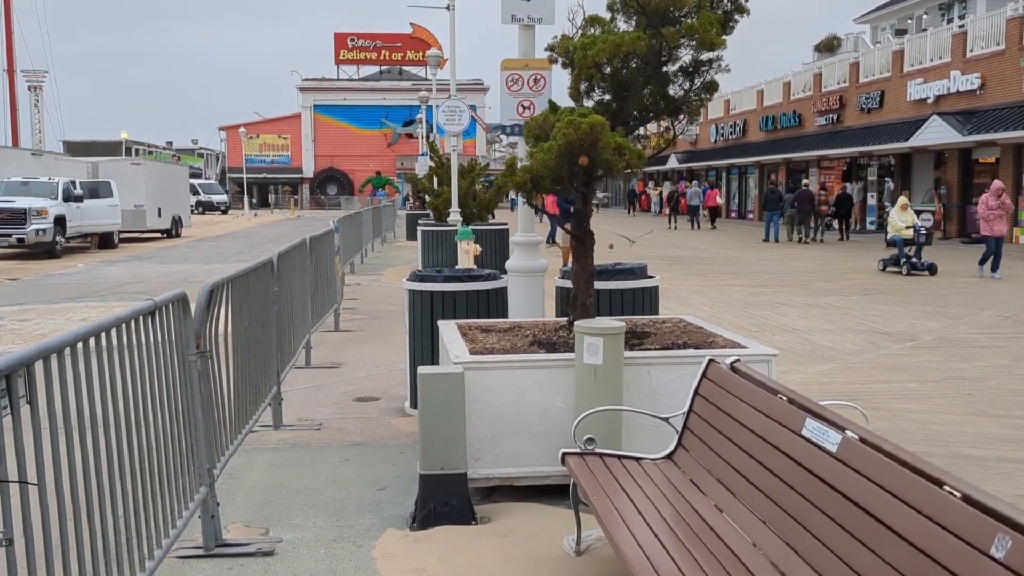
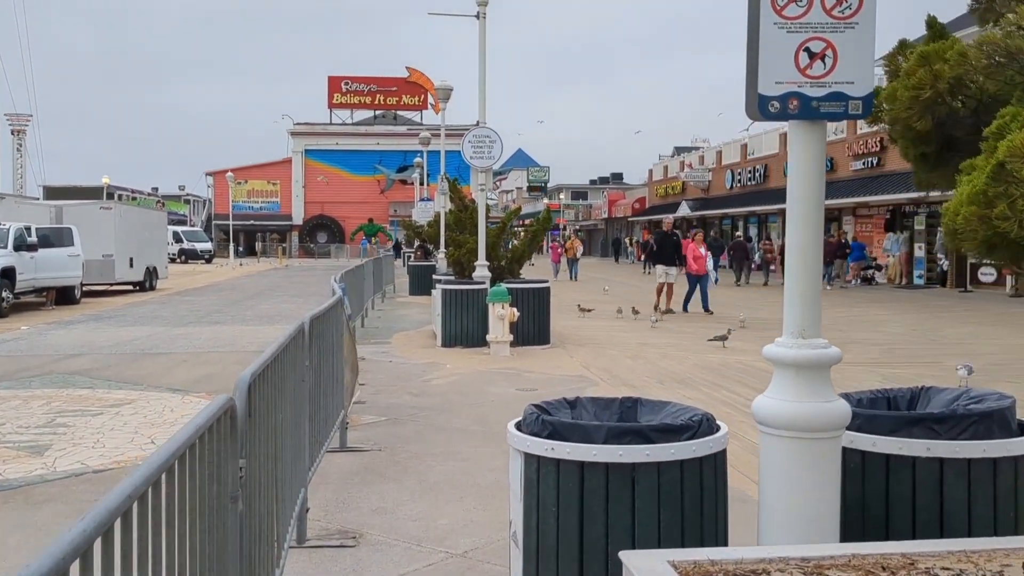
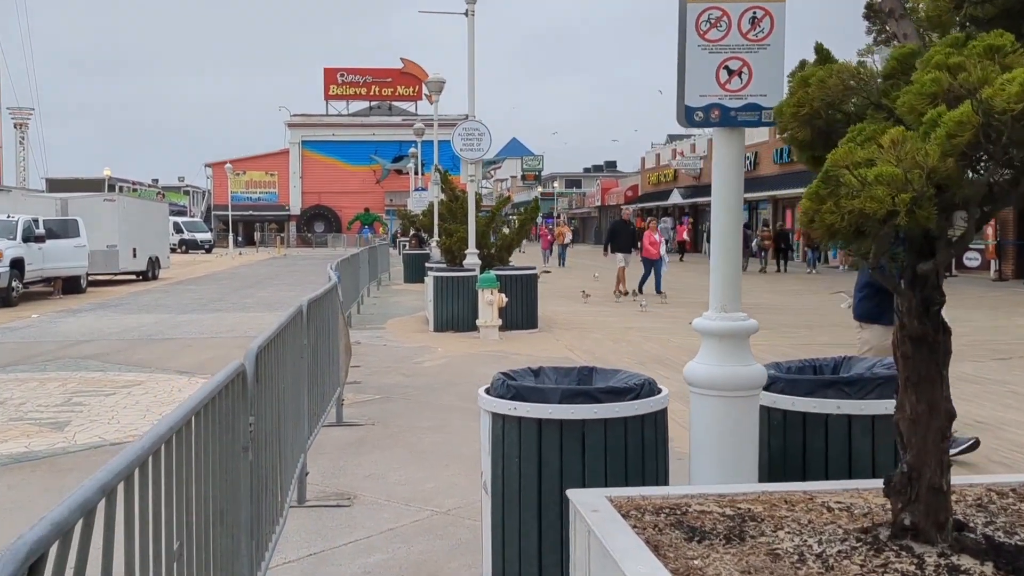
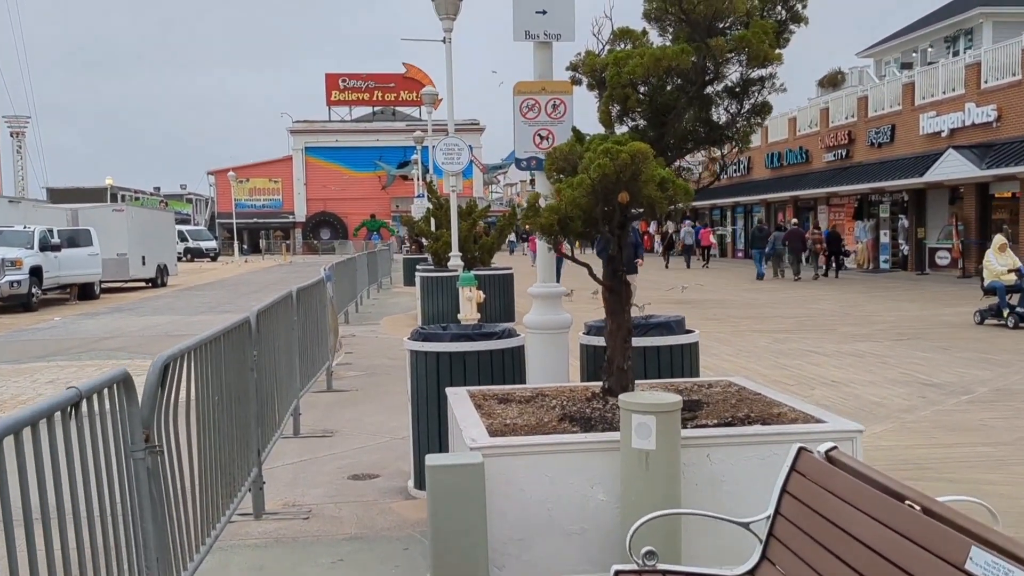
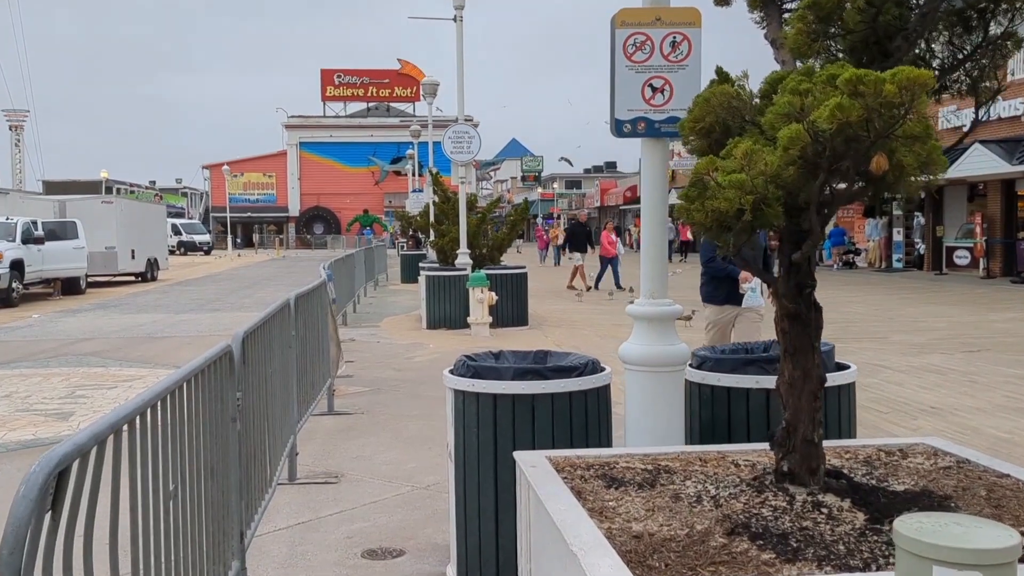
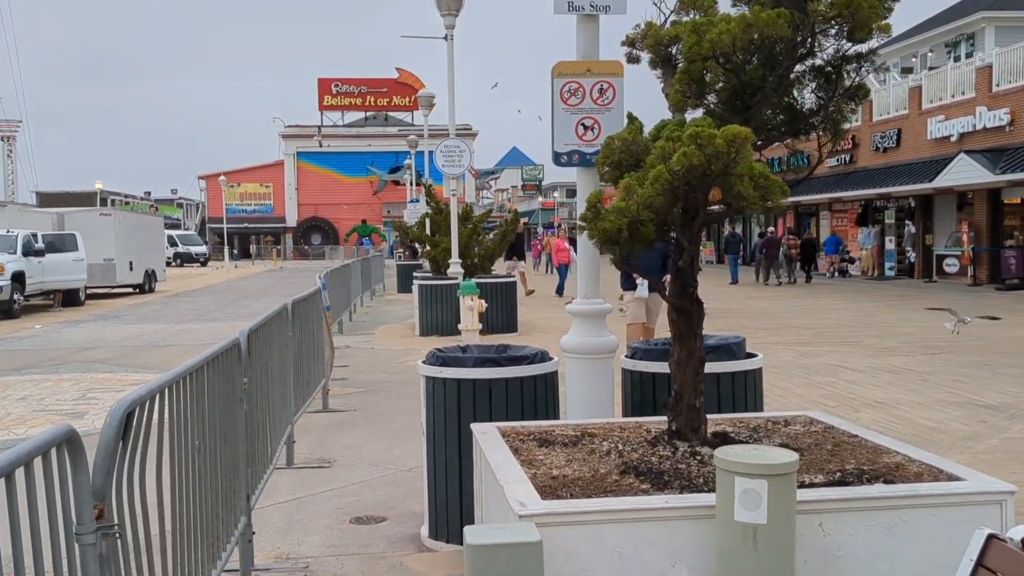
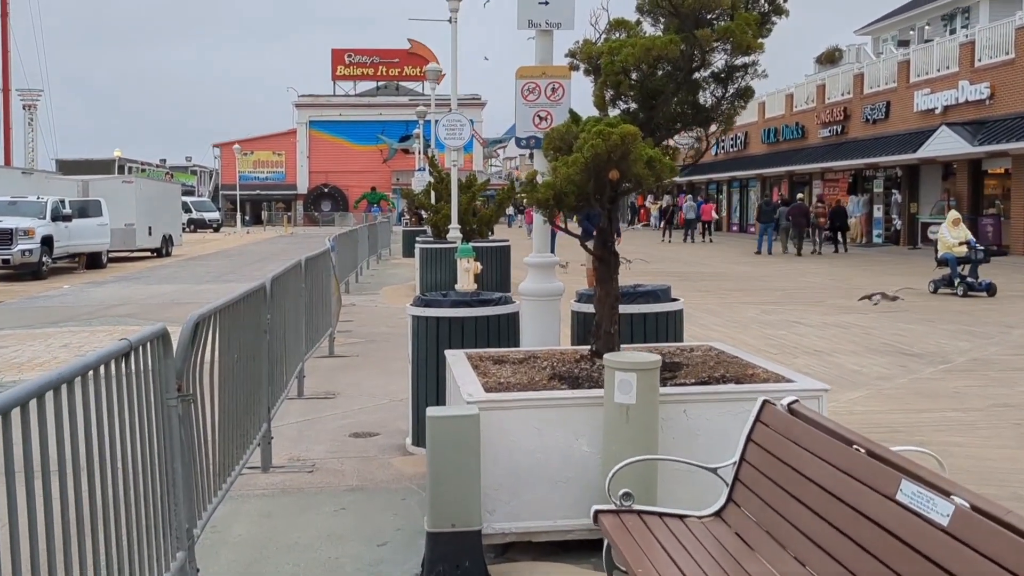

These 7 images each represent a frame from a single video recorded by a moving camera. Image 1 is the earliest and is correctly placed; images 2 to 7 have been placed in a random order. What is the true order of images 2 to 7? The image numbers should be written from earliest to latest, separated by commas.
7, 4, 6, 5, 3, 2
